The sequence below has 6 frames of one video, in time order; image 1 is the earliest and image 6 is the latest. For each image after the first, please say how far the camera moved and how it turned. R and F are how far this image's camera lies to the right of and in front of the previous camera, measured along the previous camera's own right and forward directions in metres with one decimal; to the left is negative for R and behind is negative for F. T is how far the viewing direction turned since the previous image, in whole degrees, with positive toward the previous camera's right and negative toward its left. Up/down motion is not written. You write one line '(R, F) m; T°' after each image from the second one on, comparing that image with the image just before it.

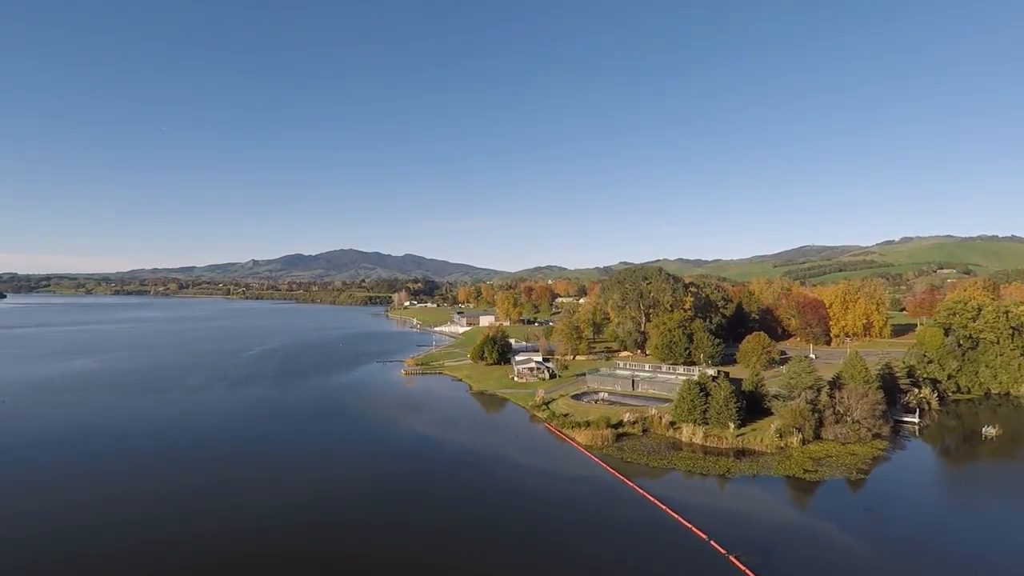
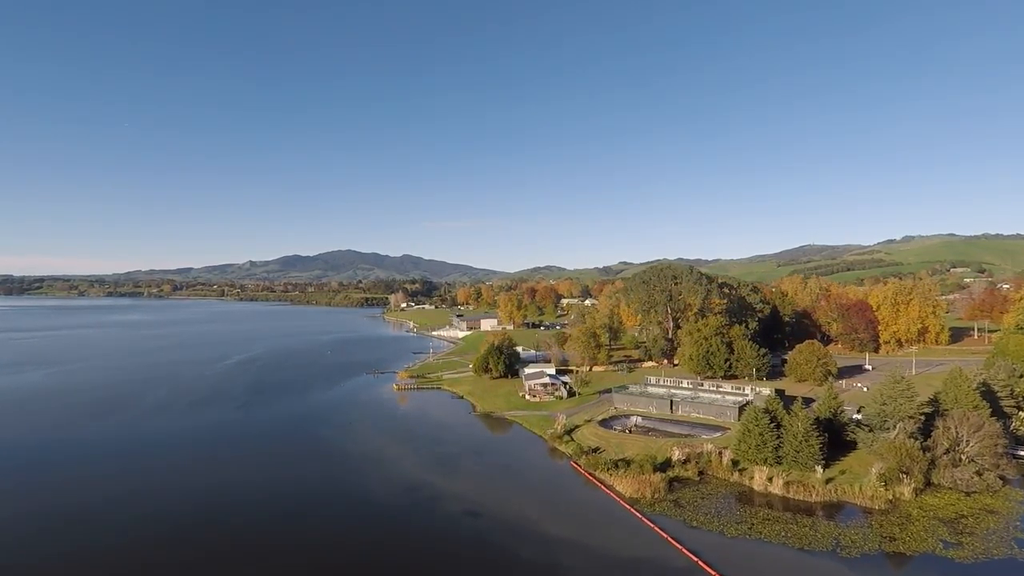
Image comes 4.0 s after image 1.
(-0.8, +7.1) m; 0°
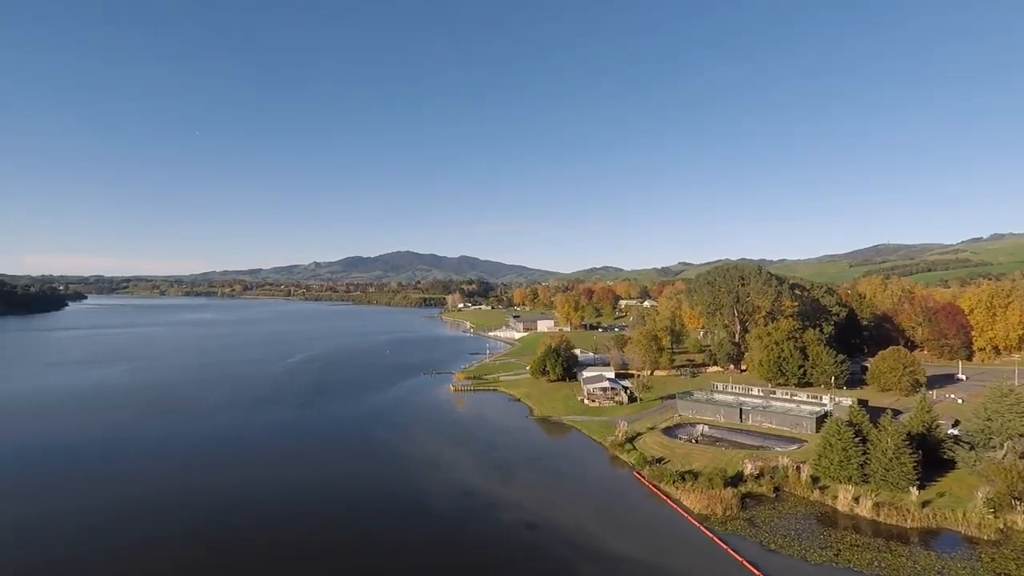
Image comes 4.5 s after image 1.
(-0.2, +0.8) m; -6°
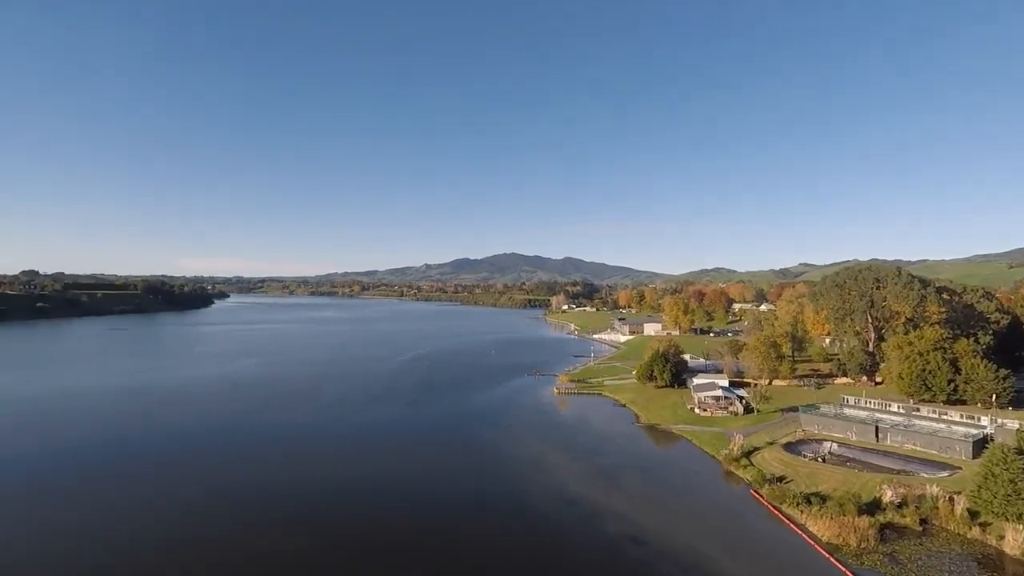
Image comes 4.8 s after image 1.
(0.0, +0.3) m; -11°
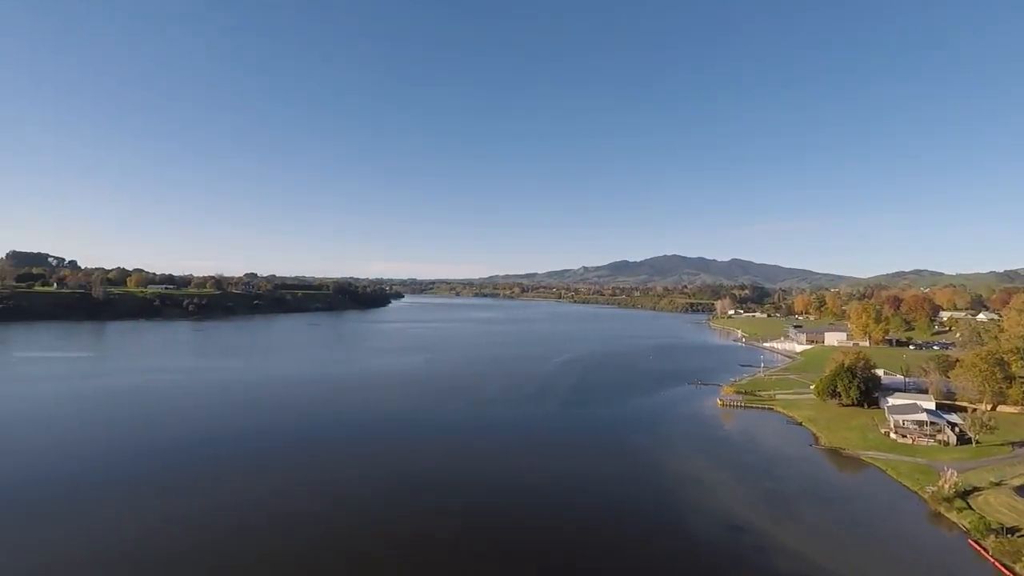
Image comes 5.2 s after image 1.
(+0.2, +0.3) m; -16°
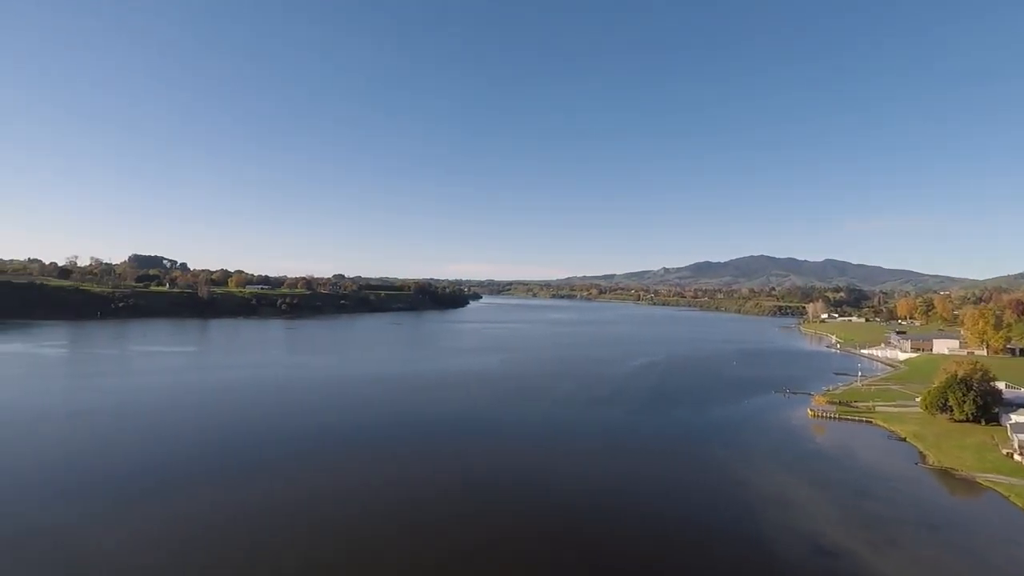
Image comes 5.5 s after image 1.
(+0.1, 0.0) m; -8°
